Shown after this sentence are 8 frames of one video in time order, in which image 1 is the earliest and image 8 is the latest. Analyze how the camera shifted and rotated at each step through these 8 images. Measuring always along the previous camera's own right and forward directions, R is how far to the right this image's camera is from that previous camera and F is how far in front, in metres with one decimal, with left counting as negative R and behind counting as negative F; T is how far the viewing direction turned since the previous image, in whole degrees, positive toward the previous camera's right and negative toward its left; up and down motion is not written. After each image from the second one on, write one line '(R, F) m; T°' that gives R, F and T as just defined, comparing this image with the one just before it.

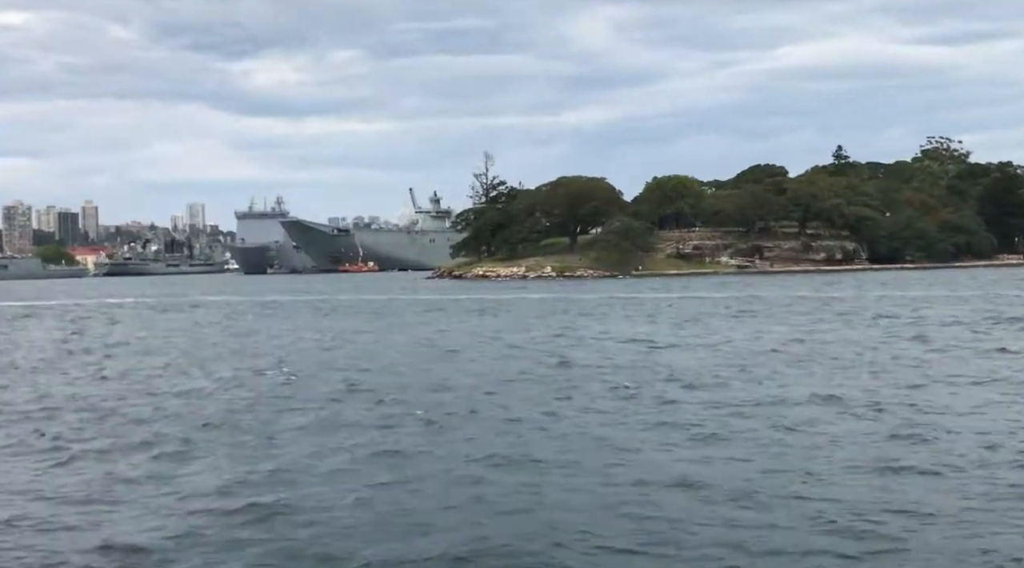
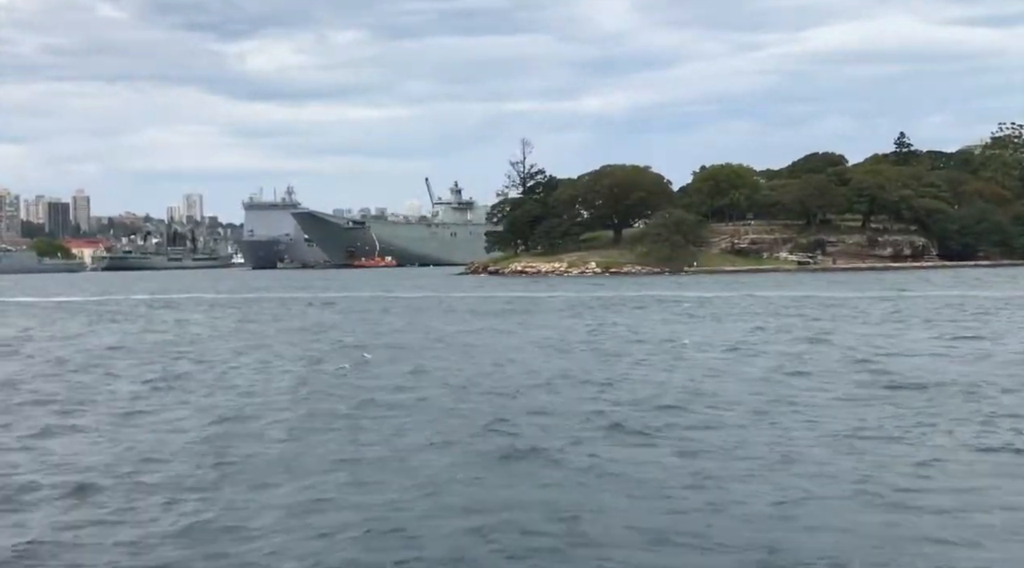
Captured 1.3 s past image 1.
(-3.8, +5.2) m; +2°
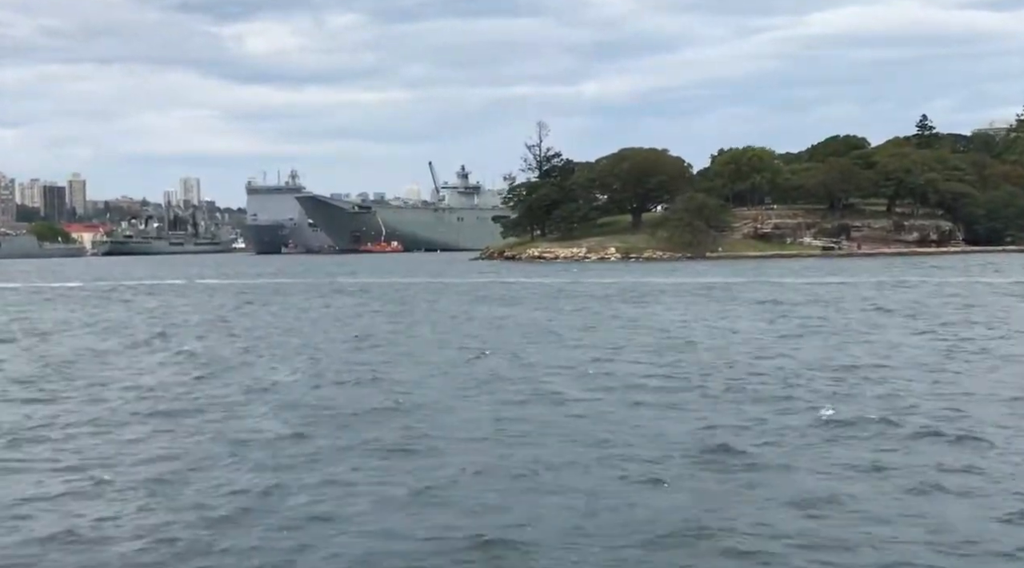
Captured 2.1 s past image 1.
(-2.2, +1.6) m; +1°
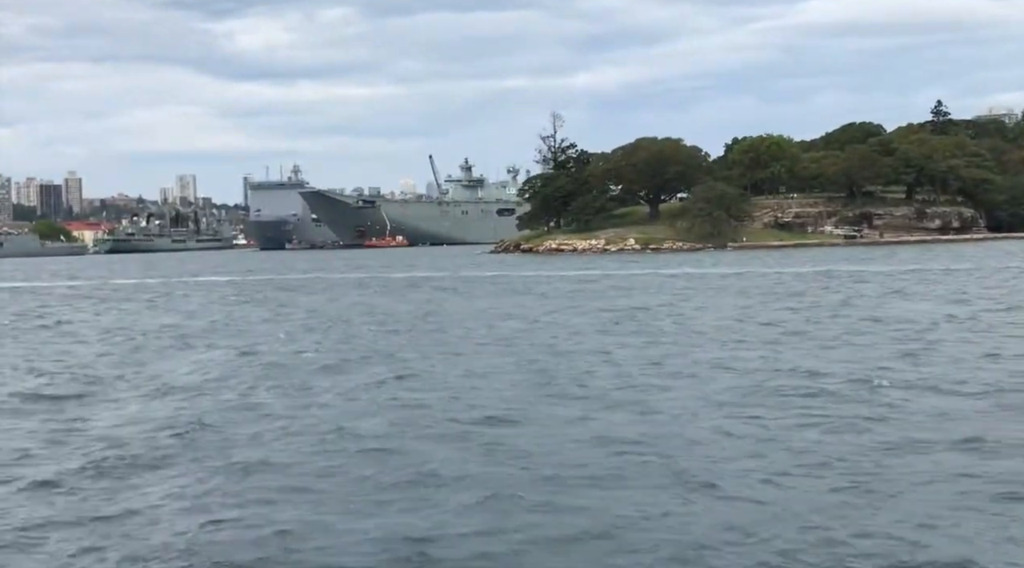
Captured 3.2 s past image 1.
(-2.5, +1.1) m; +2°
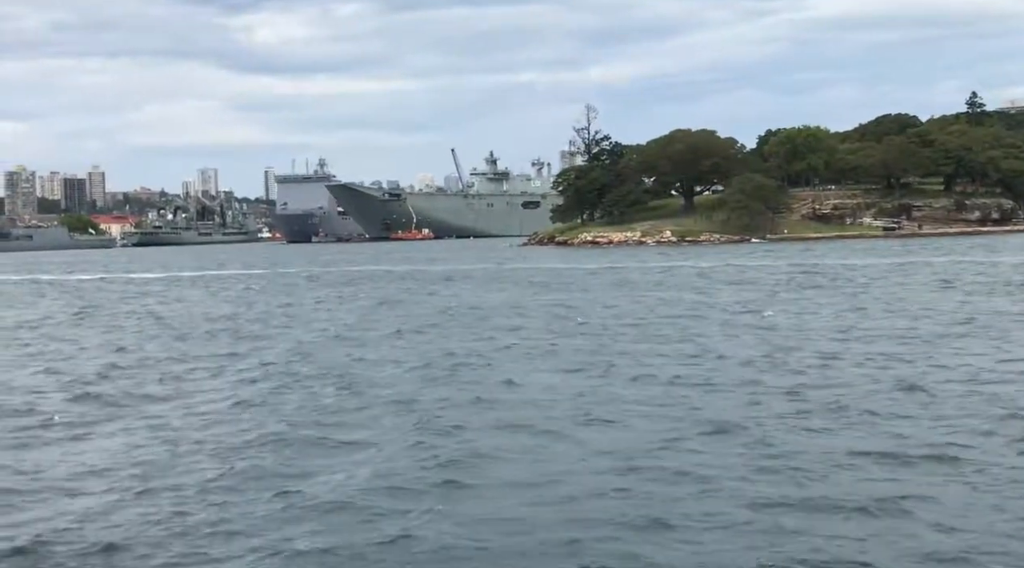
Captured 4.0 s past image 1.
(-2.2, +0.5) m; +1°
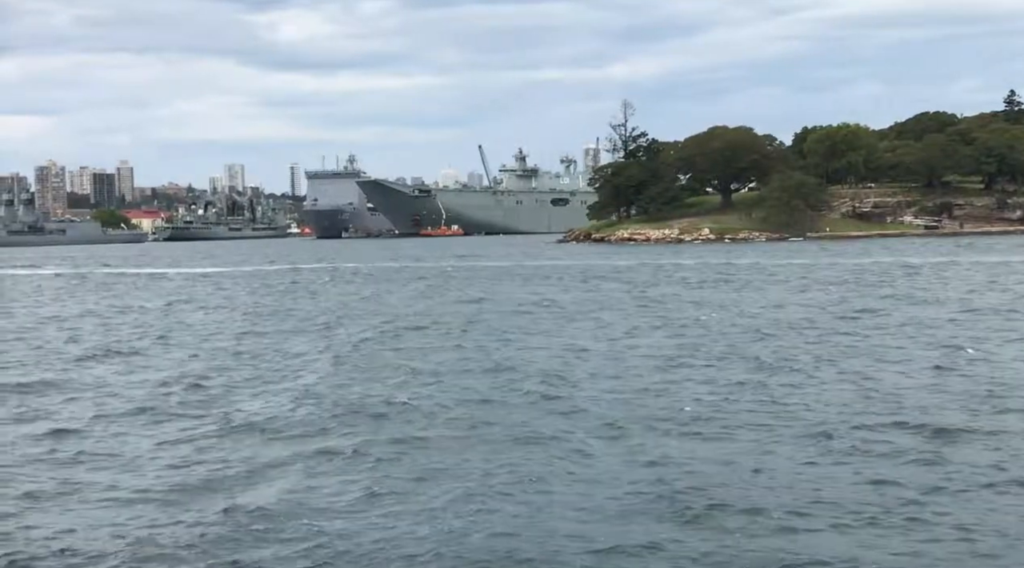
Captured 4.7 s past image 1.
(-1.9, +0.4) m; 0°
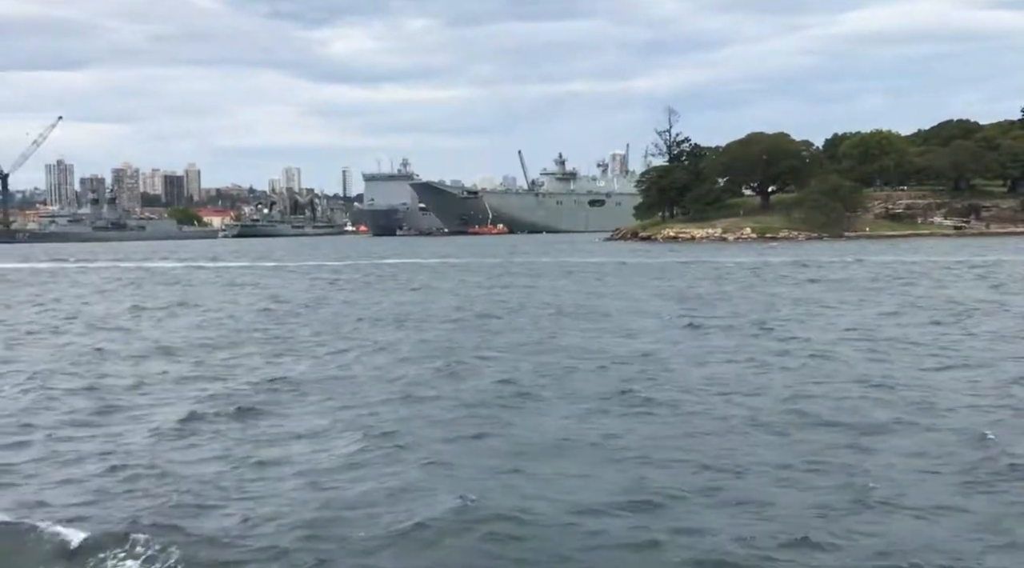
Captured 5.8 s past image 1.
(-3.5, -3.9) m; +1°
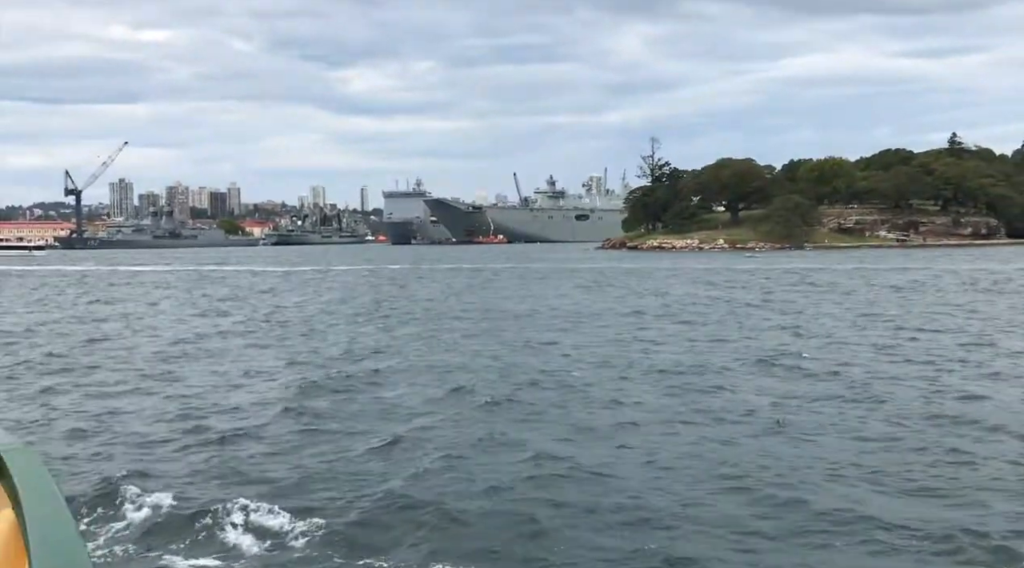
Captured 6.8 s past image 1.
(-2.4, -10.1) m; +2°
